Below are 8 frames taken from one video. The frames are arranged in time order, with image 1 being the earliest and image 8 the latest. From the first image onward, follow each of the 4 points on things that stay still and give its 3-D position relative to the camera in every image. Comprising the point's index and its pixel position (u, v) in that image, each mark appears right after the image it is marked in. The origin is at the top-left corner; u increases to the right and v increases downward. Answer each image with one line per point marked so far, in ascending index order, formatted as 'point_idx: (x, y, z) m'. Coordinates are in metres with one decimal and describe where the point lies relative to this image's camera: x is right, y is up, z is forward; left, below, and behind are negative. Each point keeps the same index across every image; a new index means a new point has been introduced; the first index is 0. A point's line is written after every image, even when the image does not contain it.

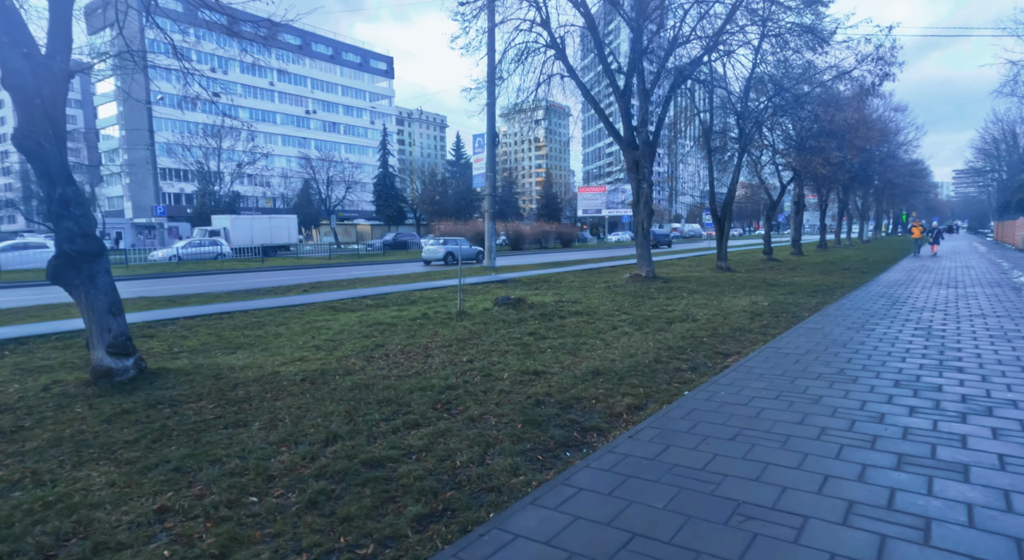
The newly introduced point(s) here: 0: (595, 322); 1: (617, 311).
0: (+1.3, -0.7, +9.6) m
1: (+2.0, -0.6, +11.0) m
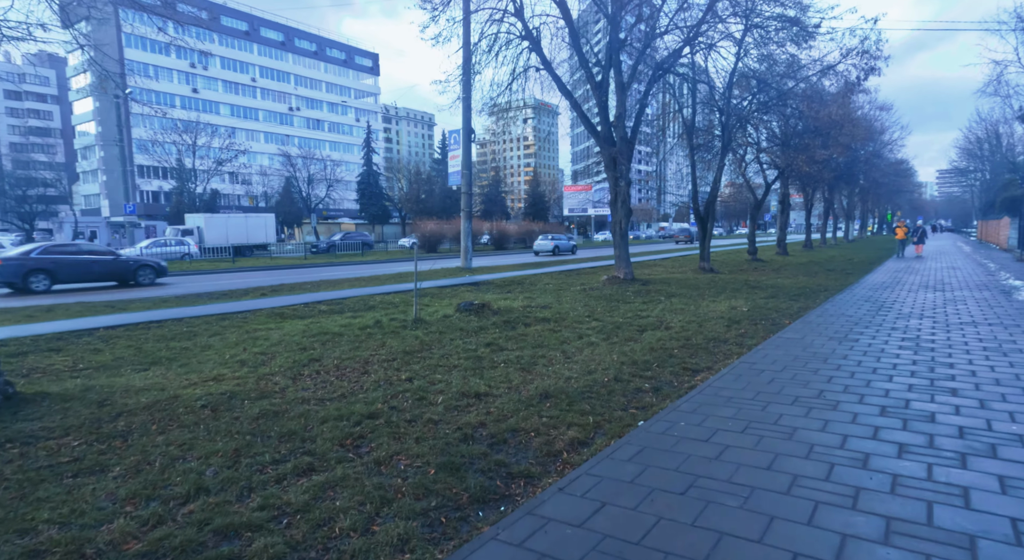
0: (+0.7, -0.8, +8.9) m
1: (+1.3, -0.7, +10.4) m
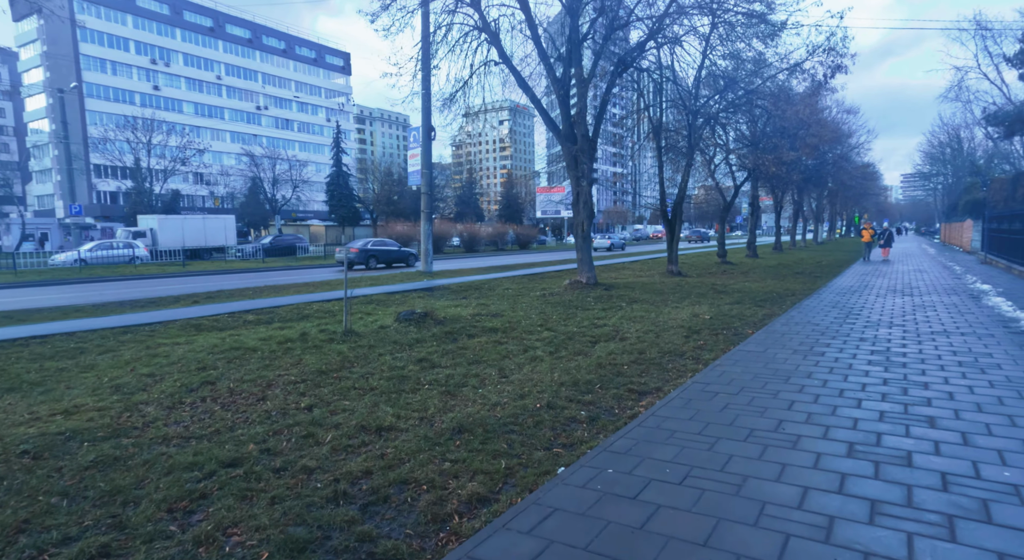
0: (-0.1, -0.9, +8.2) m
1: (+0.4, -0.8, +9.6) m
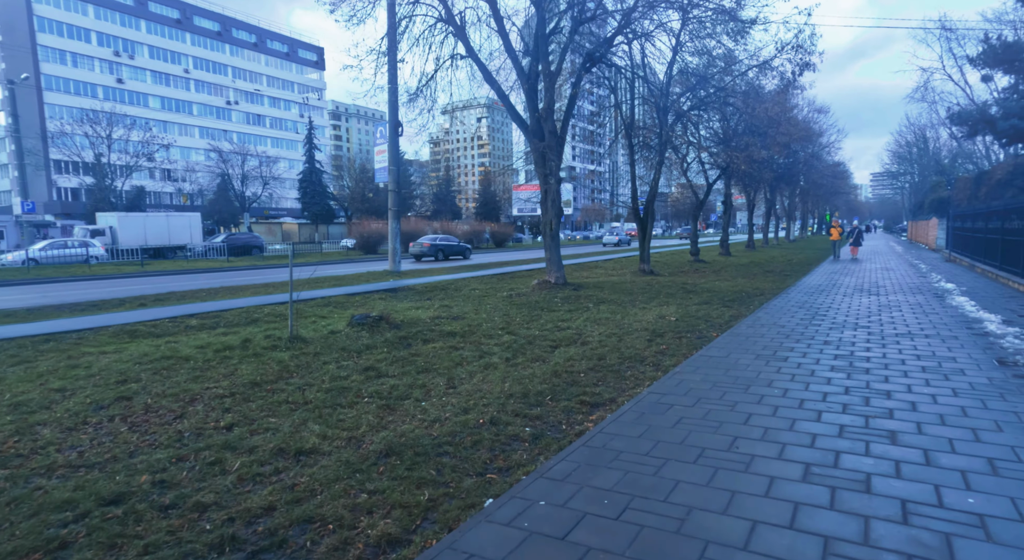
0: (-0.7, -0.9, +7.8) m
1: (-0.2, -0.8, +9.3) m
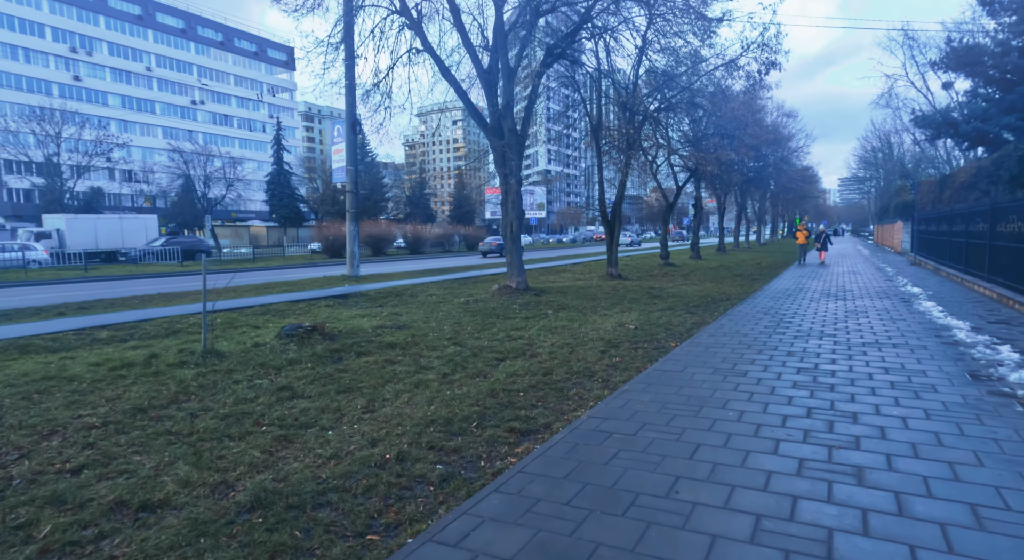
0: (-1.4, -1.0, +7.1) m
1: (-1.0, -0.9, +8.6) m
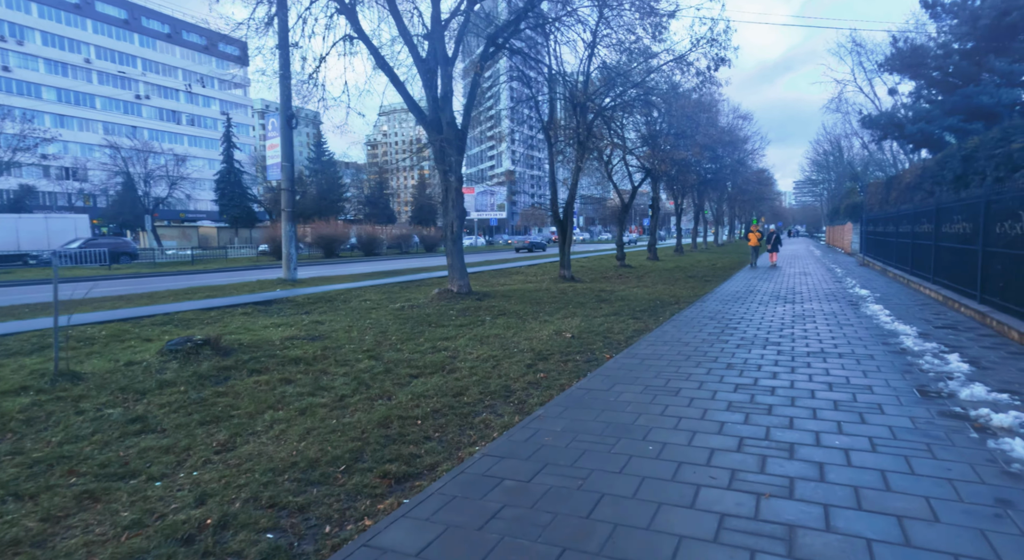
0: (-2.4, -1.1, +6.2) m
1: (-2.1, -1.0, +7.7) m
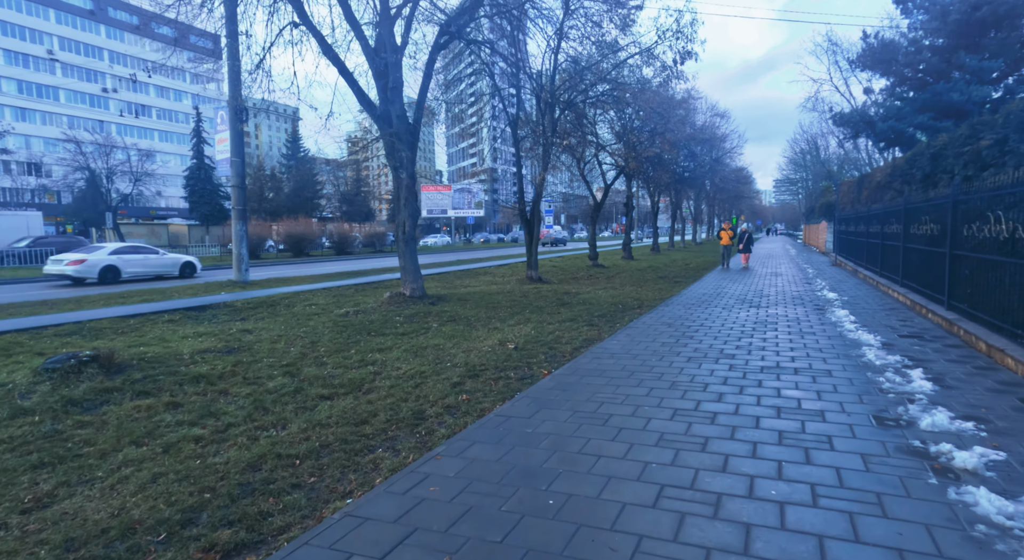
0: (-3.2, -1.2, +5.4) m
1: (-2.9, -1.1, +6.9) m
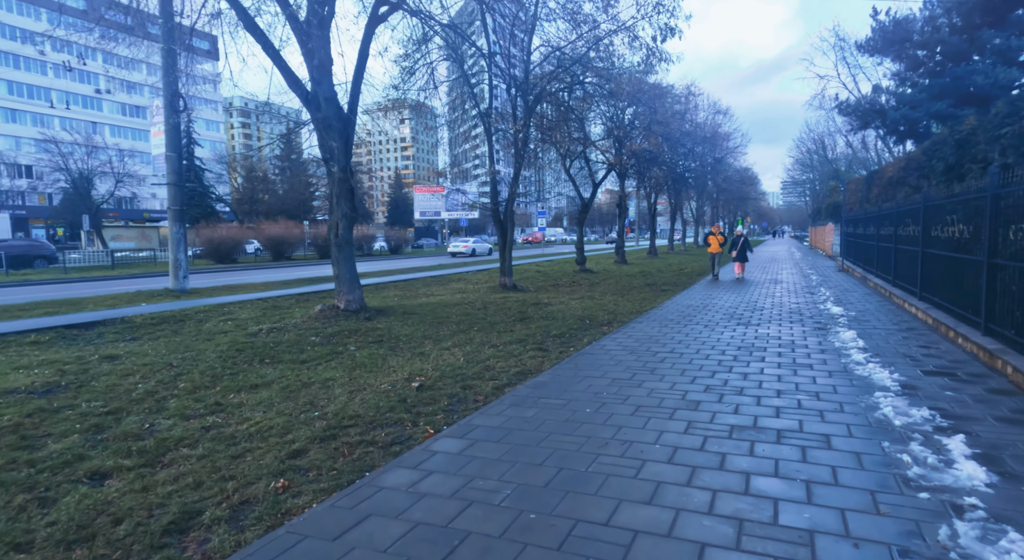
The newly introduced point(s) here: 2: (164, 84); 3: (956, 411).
0: (-4.2, -1.4, +3.6) m
1: (-3.9, -1.3, +5.1) m
2: (-9.4, +5.2, +15.4) m
3: (+3.6, -1.1, +4.7) m
